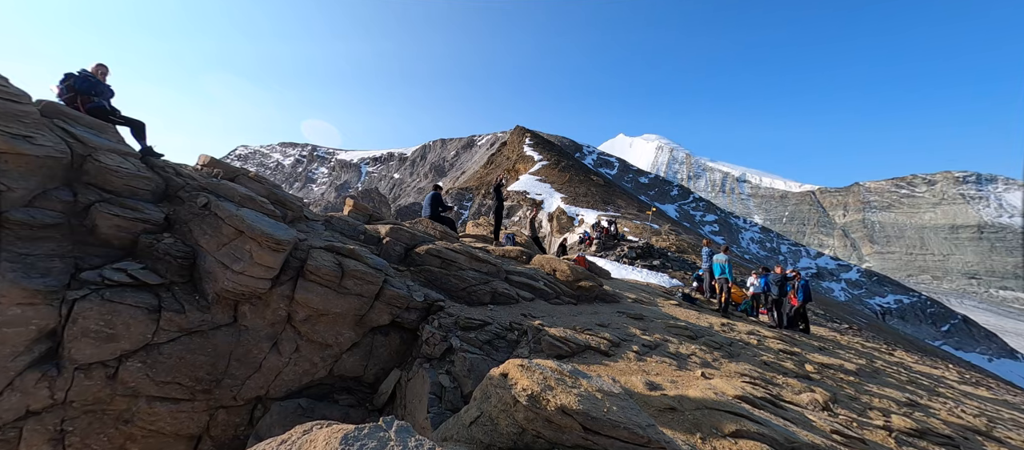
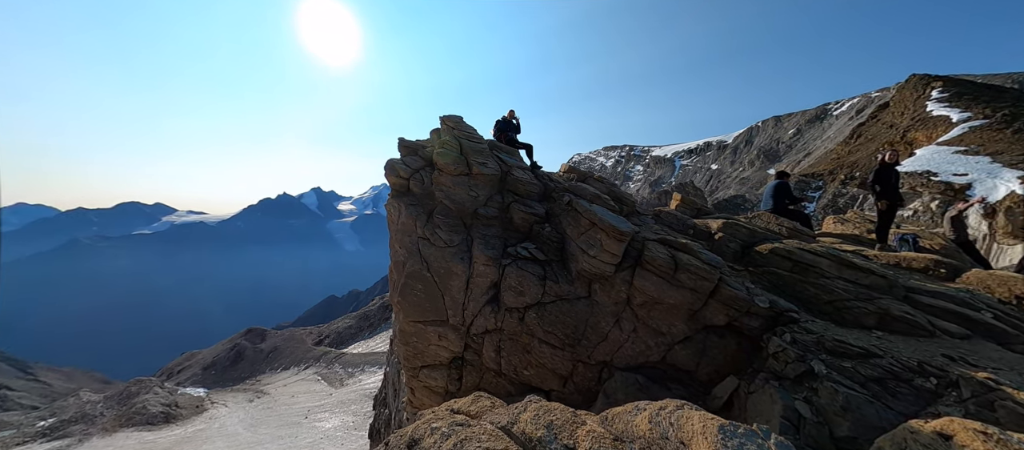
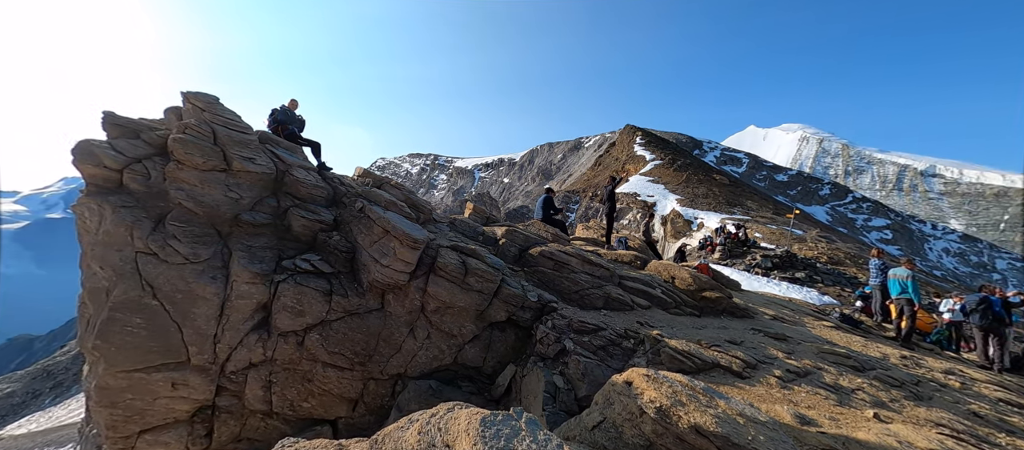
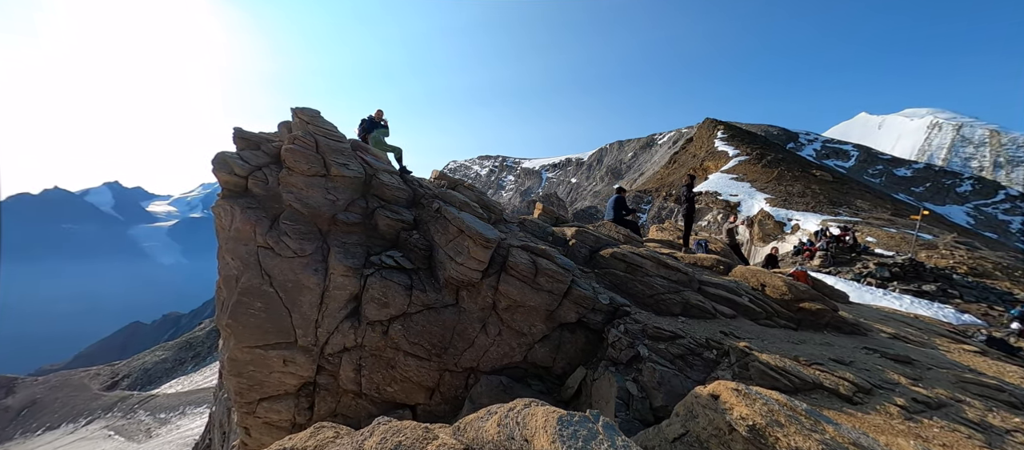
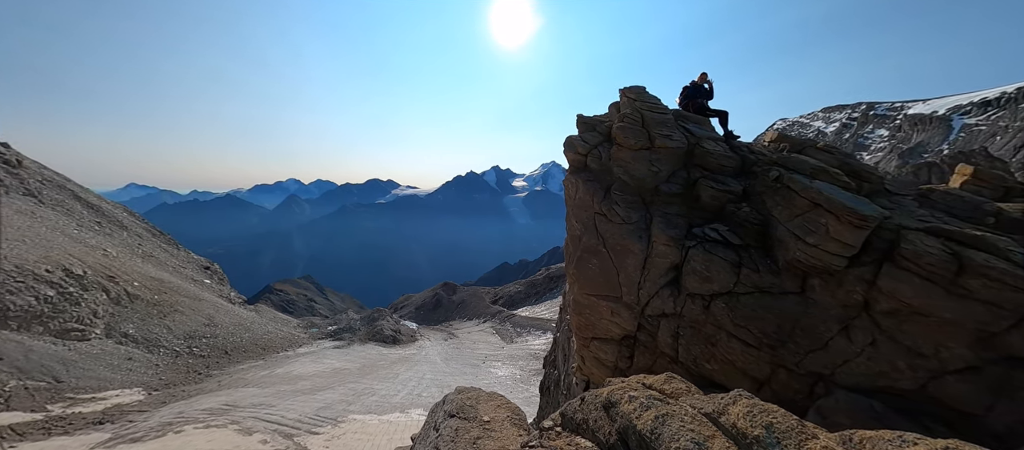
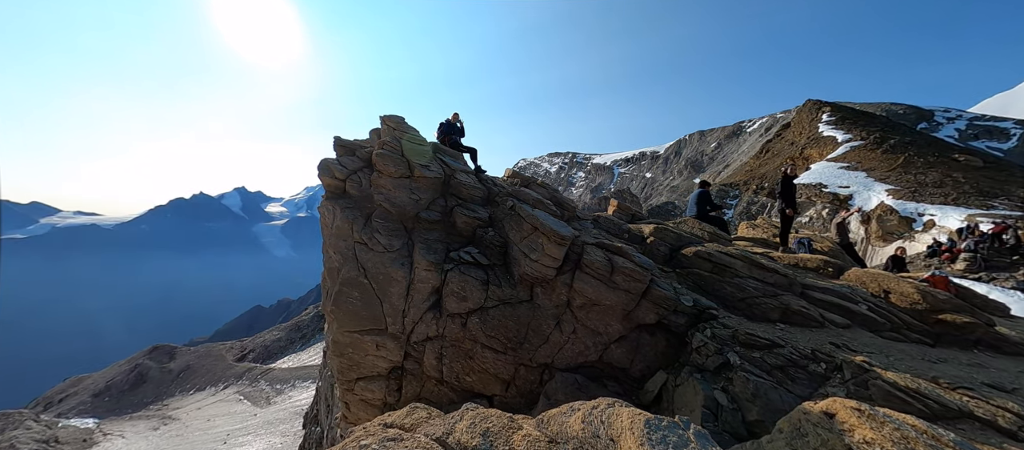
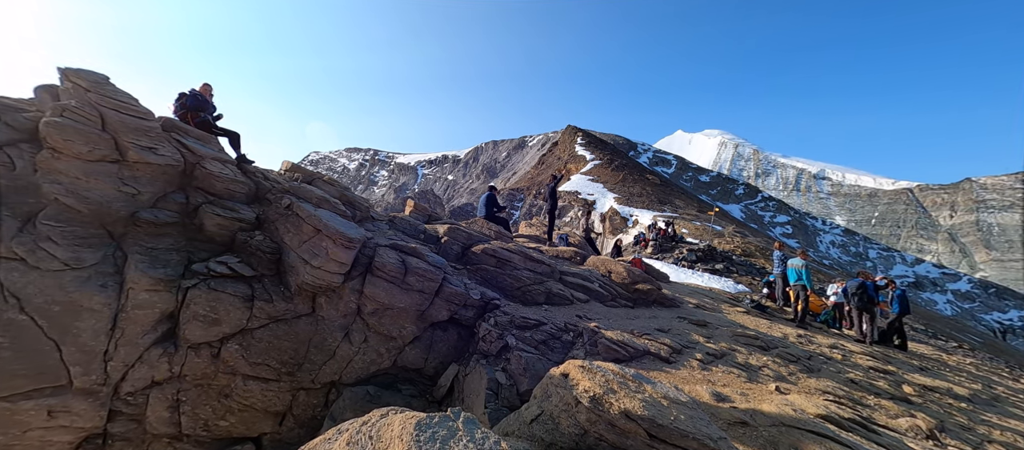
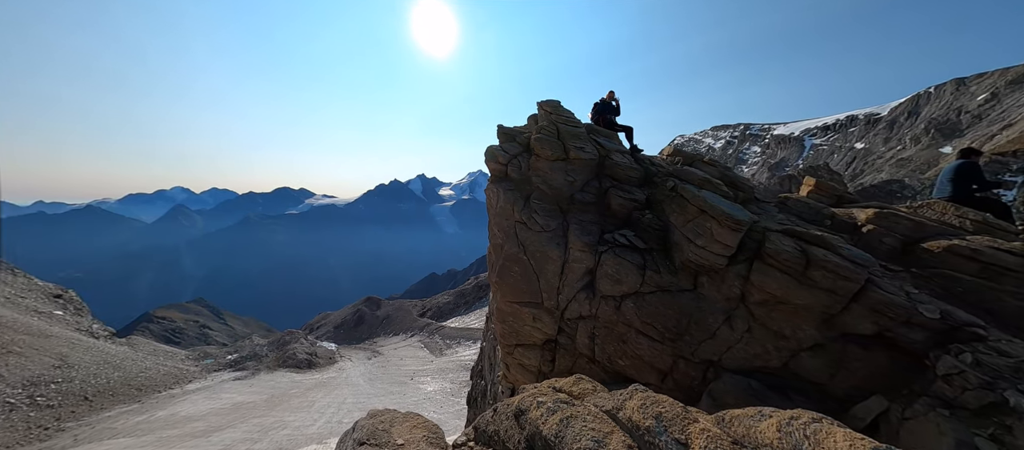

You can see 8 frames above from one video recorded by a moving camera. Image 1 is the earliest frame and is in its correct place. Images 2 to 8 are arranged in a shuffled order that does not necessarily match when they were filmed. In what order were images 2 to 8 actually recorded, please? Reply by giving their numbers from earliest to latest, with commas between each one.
7, 3, 4, 6, 2, 8, 5
